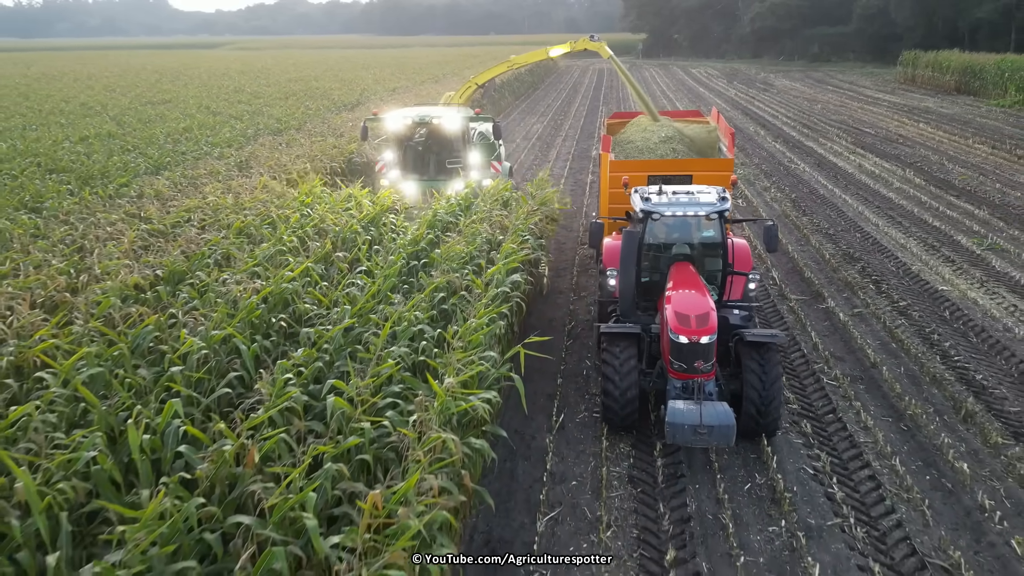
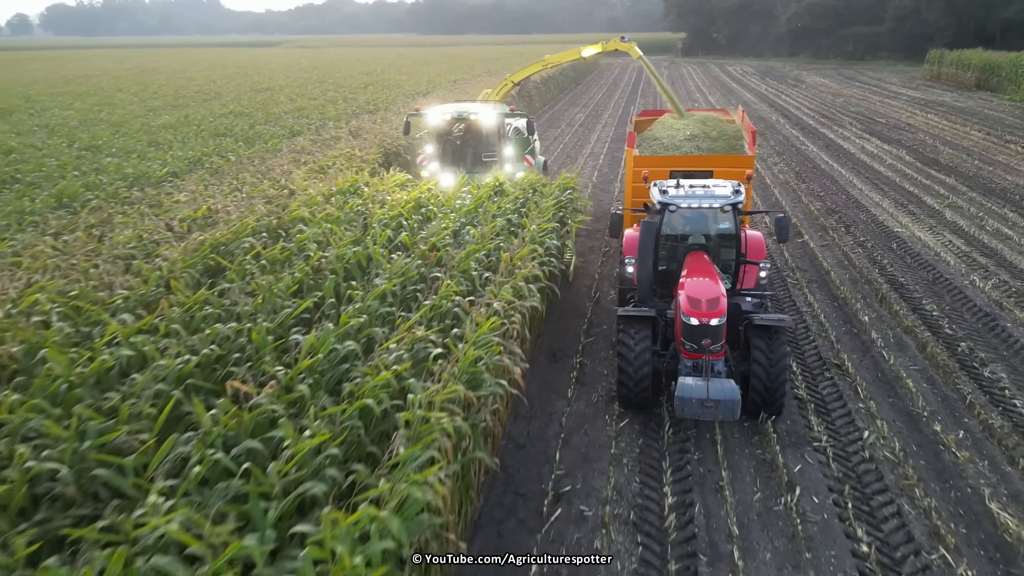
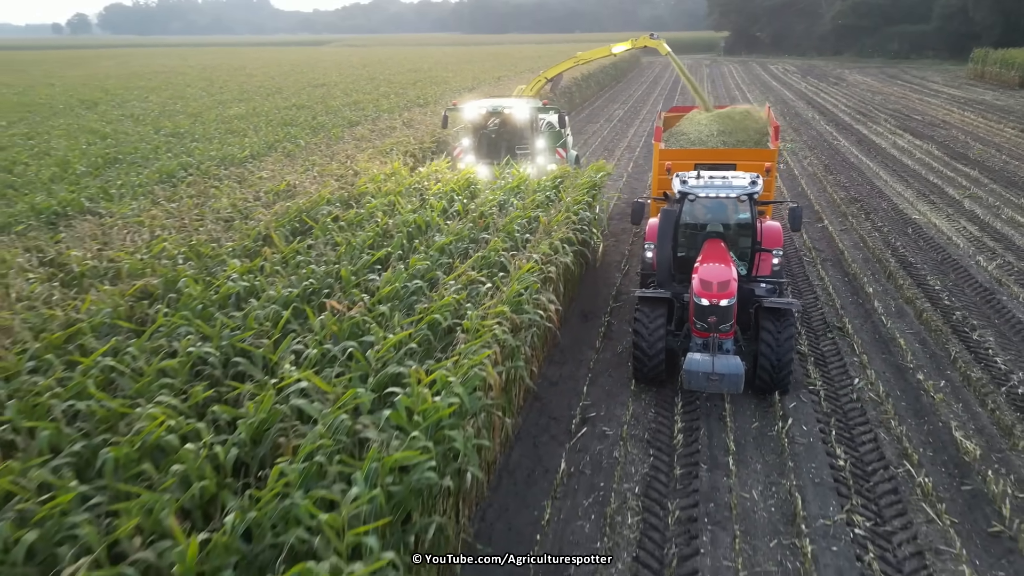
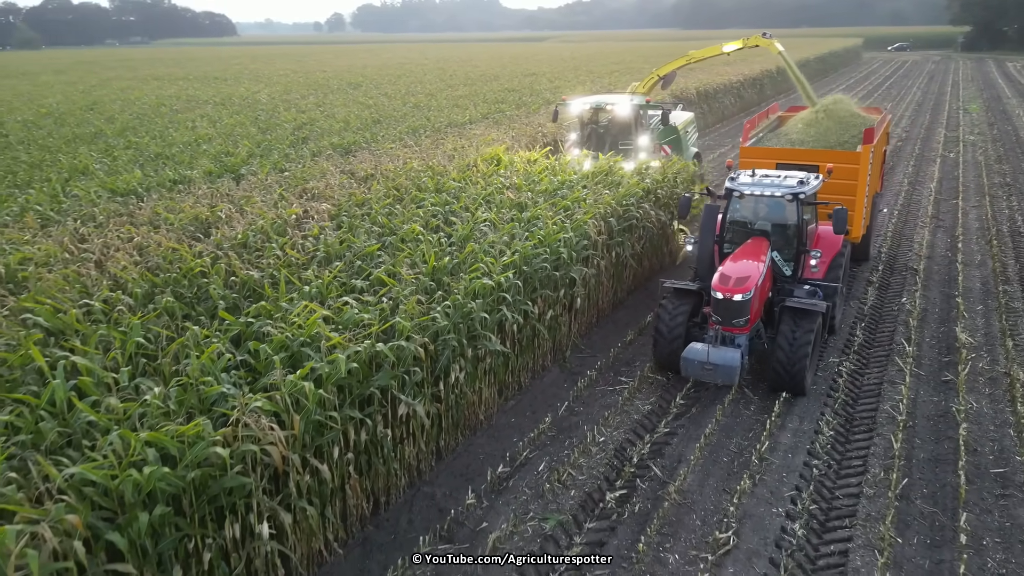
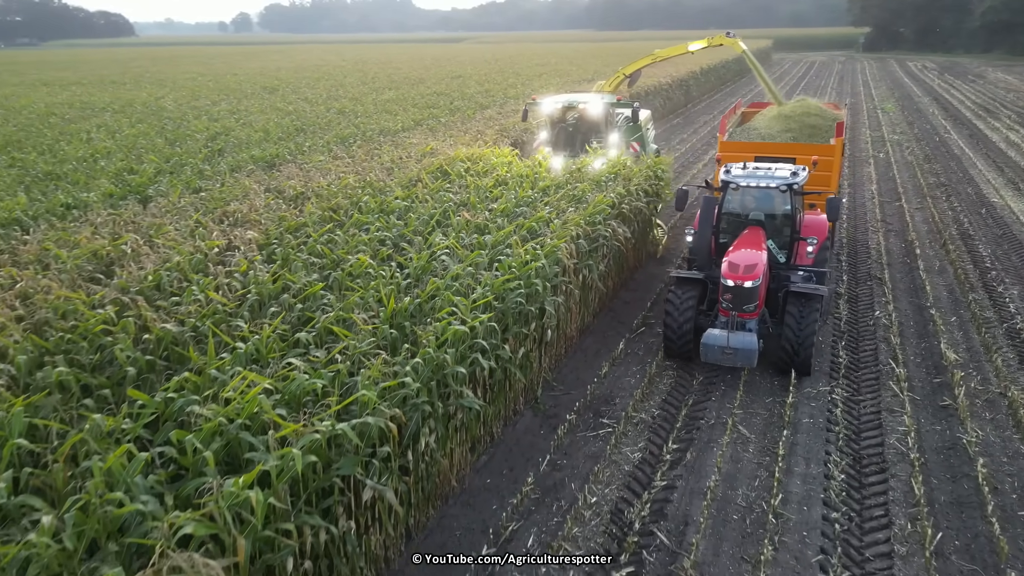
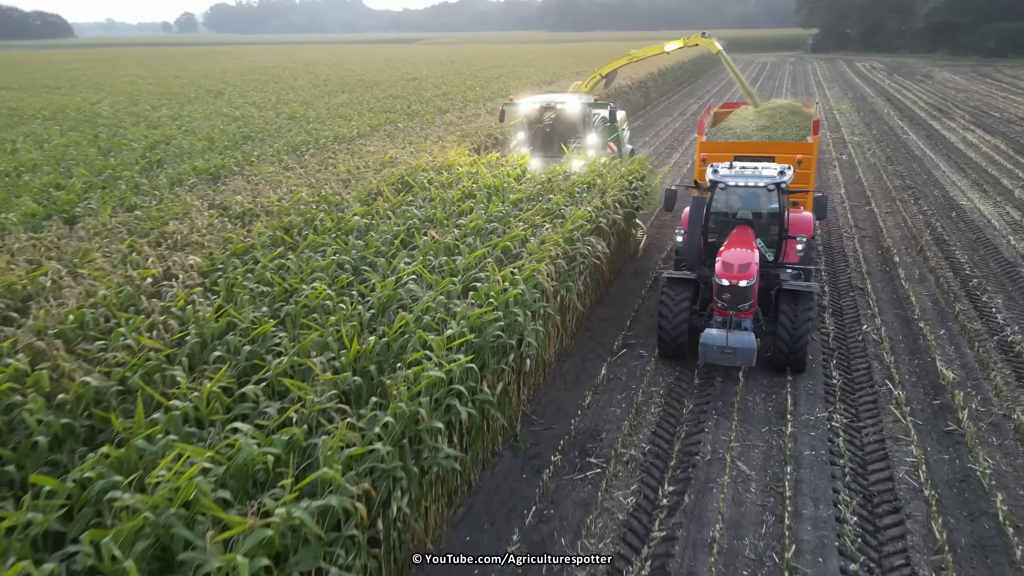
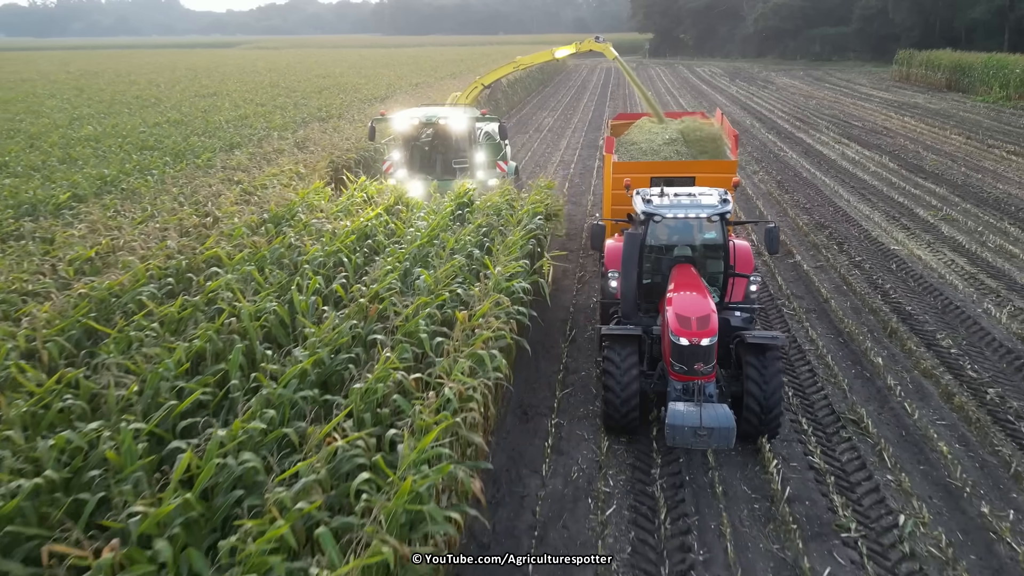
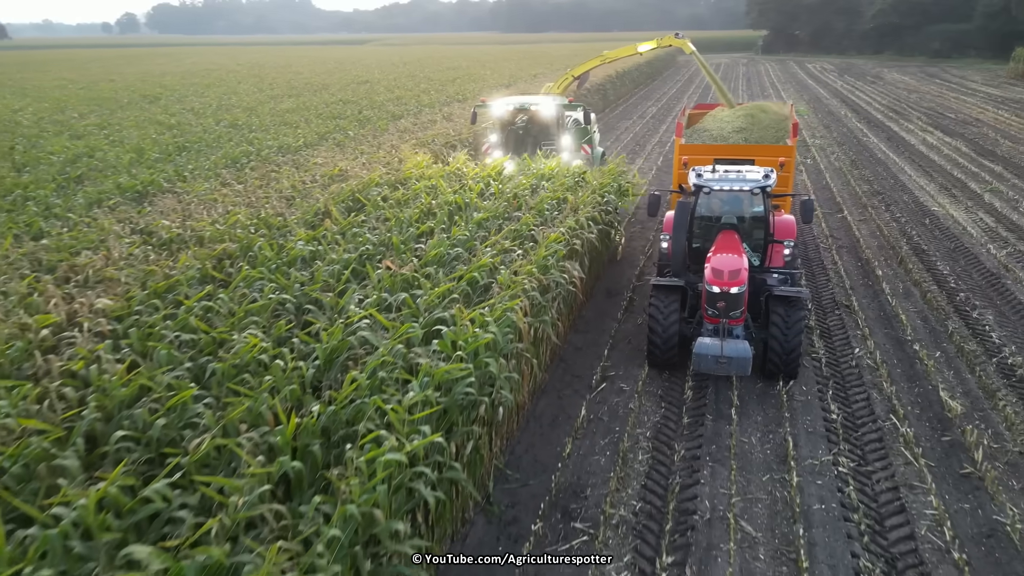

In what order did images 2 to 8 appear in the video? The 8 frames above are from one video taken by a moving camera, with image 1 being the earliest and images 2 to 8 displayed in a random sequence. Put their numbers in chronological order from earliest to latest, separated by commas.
7, 2, 3, 8, 6, 5, 4
